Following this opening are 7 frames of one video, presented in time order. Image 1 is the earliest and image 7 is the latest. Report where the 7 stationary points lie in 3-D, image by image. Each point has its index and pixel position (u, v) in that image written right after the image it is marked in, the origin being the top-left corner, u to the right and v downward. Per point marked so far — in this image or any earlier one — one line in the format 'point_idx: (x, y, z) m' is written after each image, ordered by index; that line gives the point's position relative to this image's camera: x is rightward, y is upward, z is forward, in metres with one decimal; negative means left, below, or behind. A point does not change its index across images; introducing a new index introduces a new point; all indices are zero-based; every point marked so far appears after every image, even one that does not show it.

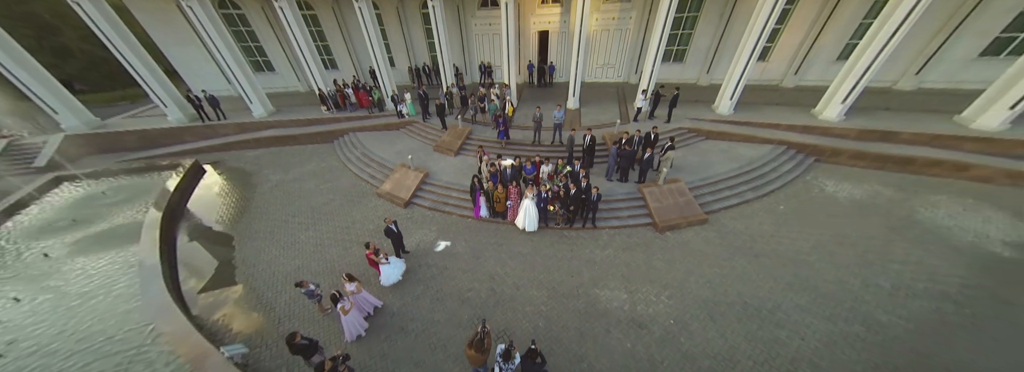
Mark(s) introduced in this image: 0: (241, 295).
0: (-6.2, -2.5, +5.4) m
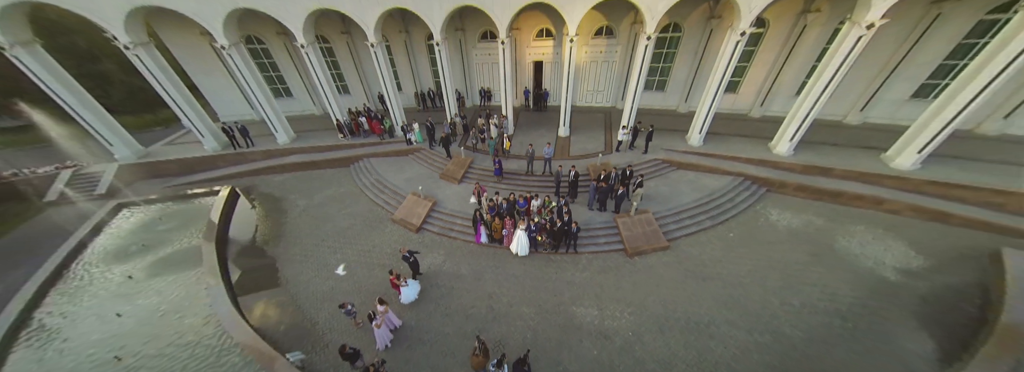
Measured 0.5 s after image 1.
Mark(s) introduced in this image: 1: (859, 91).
0: (-6.3, -3.6, +6.8) m
1: (+15.9, +4.4, +10.8) m
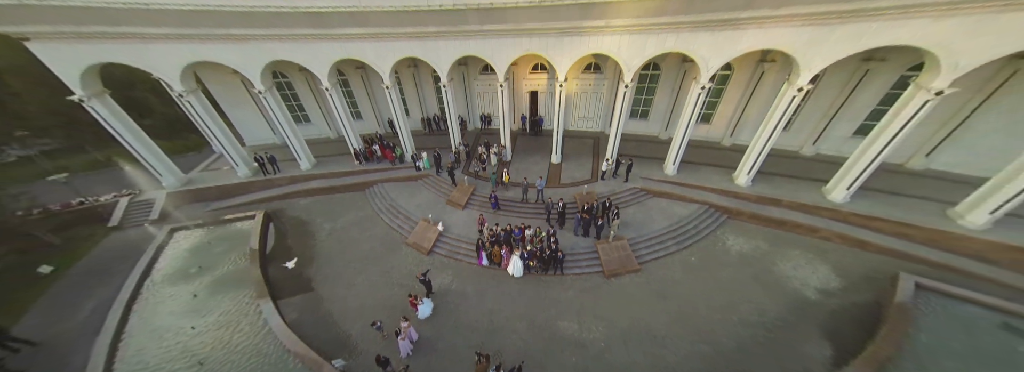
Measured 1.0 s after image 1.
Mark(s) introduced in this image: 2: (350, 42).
0: (-6.5, -4.9, +8.3) m
1: (+15.7, +3.1, +12.4) m
2: (-7.9, +7.0, +11.6) m
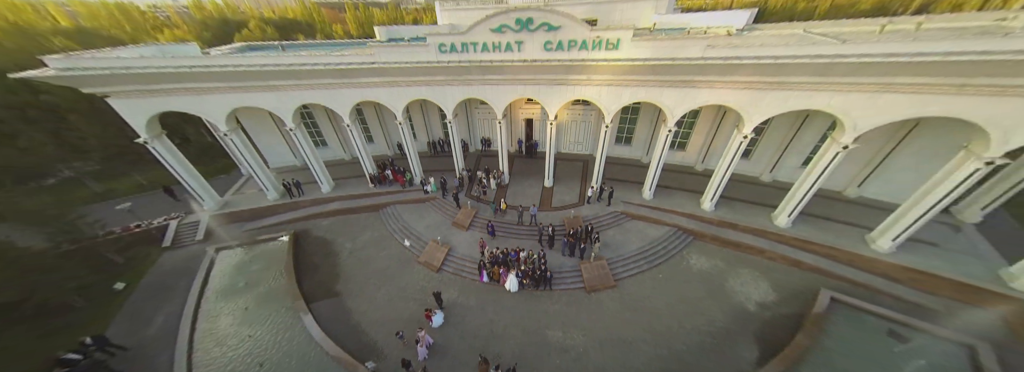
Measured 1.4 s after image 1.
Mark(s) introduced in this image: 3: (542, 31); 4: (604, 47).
0: (-6.6, -6.3, +10.1) m
1: (+15.6, +1.7, +14.4) m
2: (-8.0, +5.6, +13.5) m
3: (+1.5, +7.3, +11.4) m
4: (+4.3, +6.4, +11.1) m
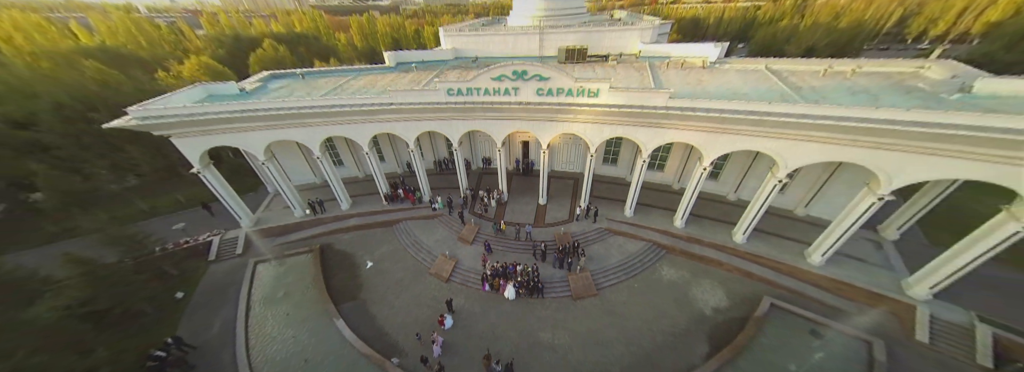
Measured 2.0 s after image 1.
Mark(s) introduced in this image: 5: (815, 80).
0: (-6.7, -7.7, +12.2) m
1: (+15.4, +0.4, +16.6) m
2: (-8.2, +4.2, +15.7) m
3: (+1.3, +6.0, +13.6) m
4: (+4.2, +5.1, +13.3) m
5: (+18.7, +6.6, +14.7) m
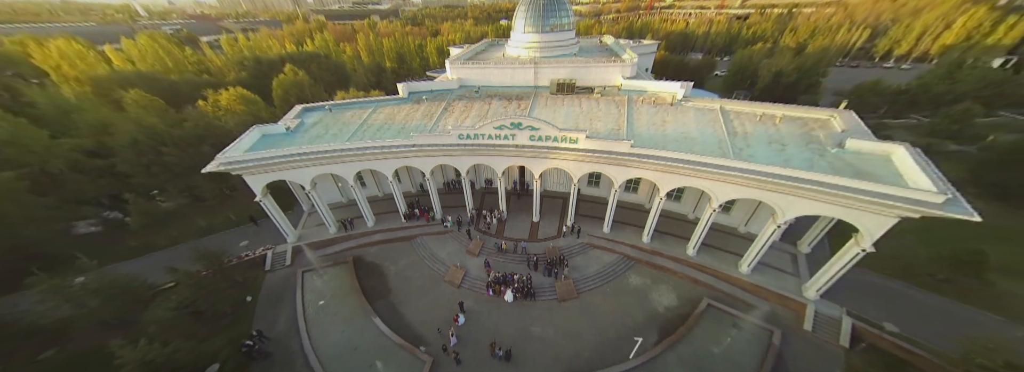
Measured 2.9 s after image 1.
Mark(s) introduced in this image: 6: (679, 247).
0: (-6.8, -9.6, +15.8) m
1: (+15.3, -1.5, +20.2) m
2: (-8.3, +2.3, +19.3) m
3: (+1.2, +4.1, +17.3) m
4: (+4.0, +3.2, +17.0) m
5: (+18.5, +4.8, +18.4) m
6: (+13.0, -4.8, +18.6) m
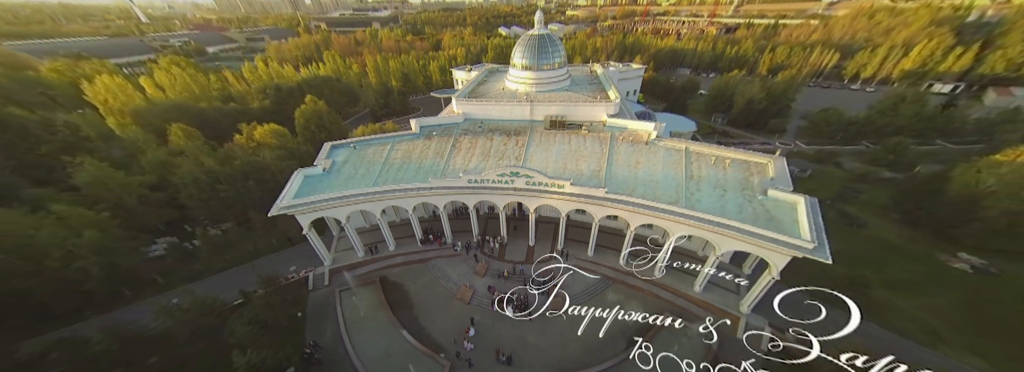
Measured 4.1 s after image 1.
0: (-6.8, -12.9, +19.9) m
1: (+15.2, -4.5, +24.3) m
2: (-8.4, -1.0, +23.5) m
3: (+1.1, +0.9, +21.4) m
4: (+3.9, 0.0, +21.1) m
5: (+18.4, +1.7, +22.5) m
6: (+13.0, -7.9, +22.7) m
